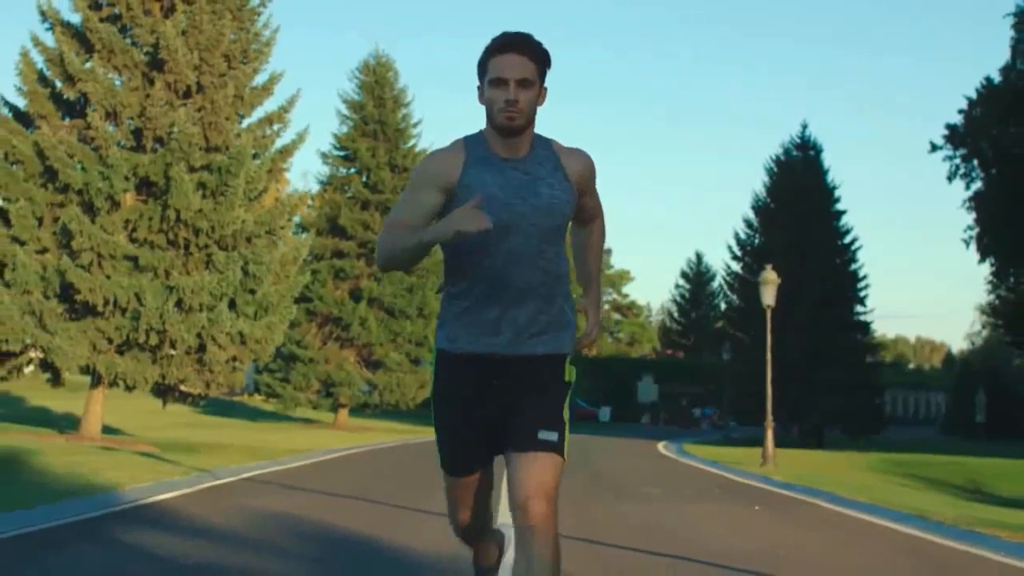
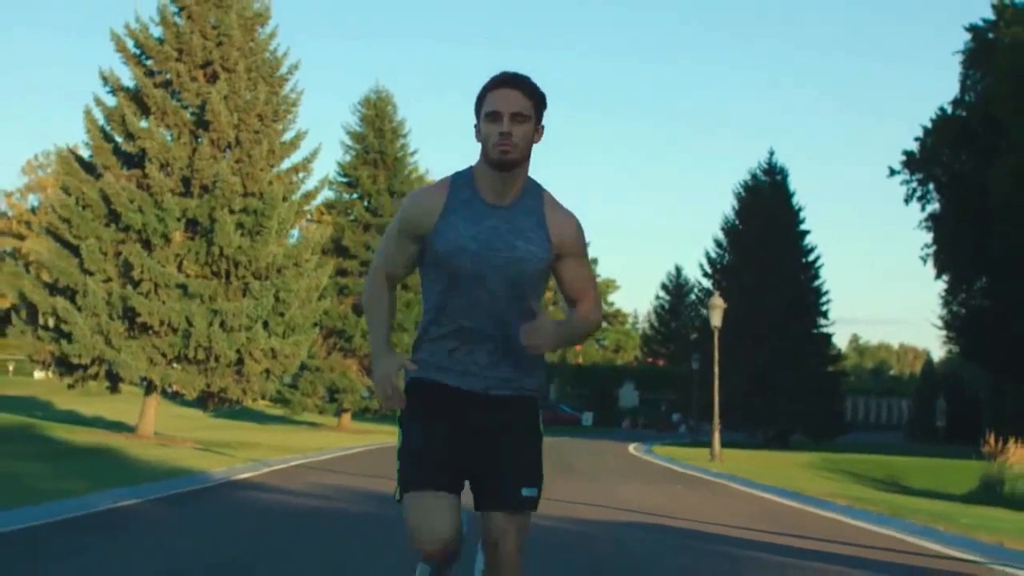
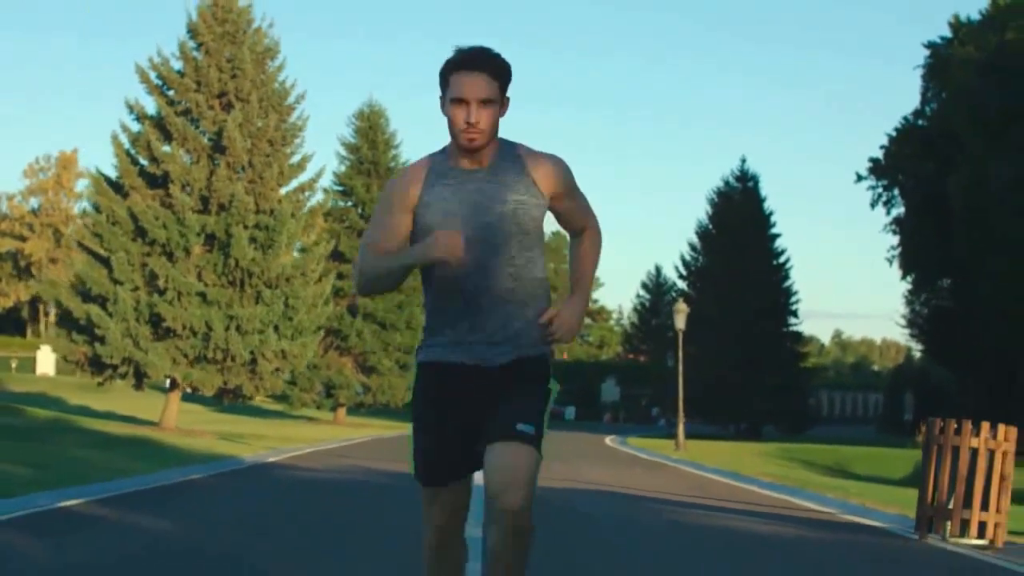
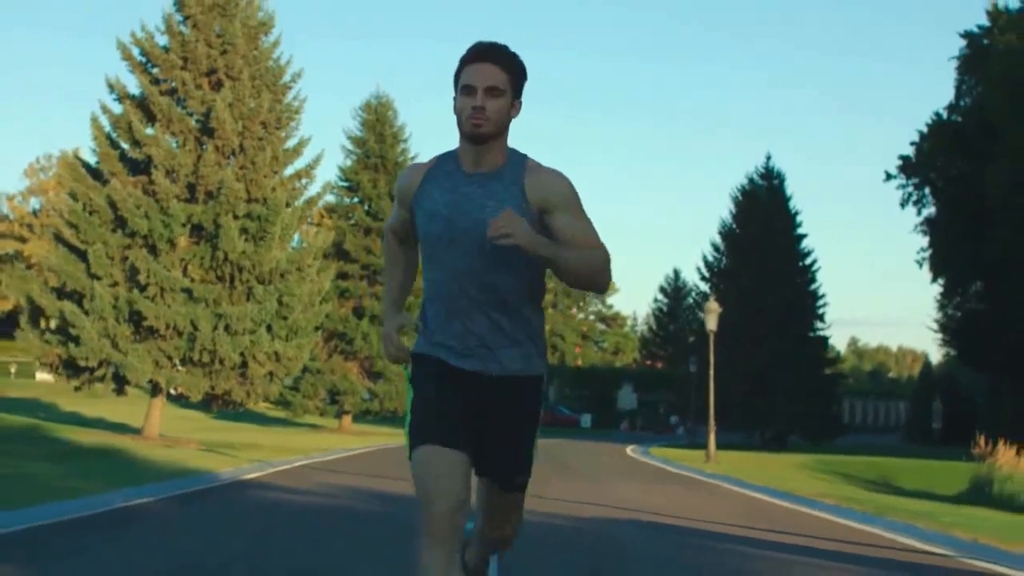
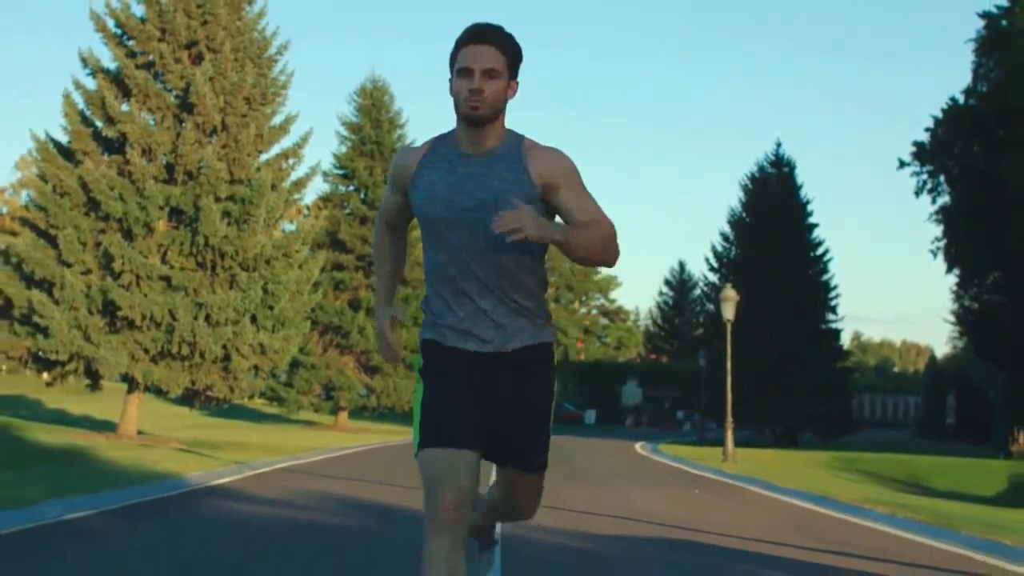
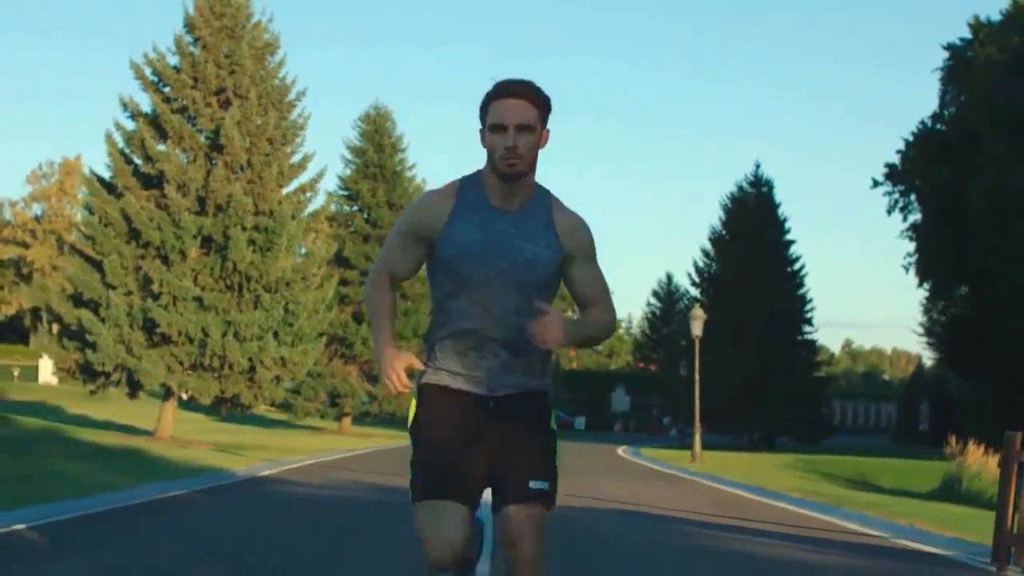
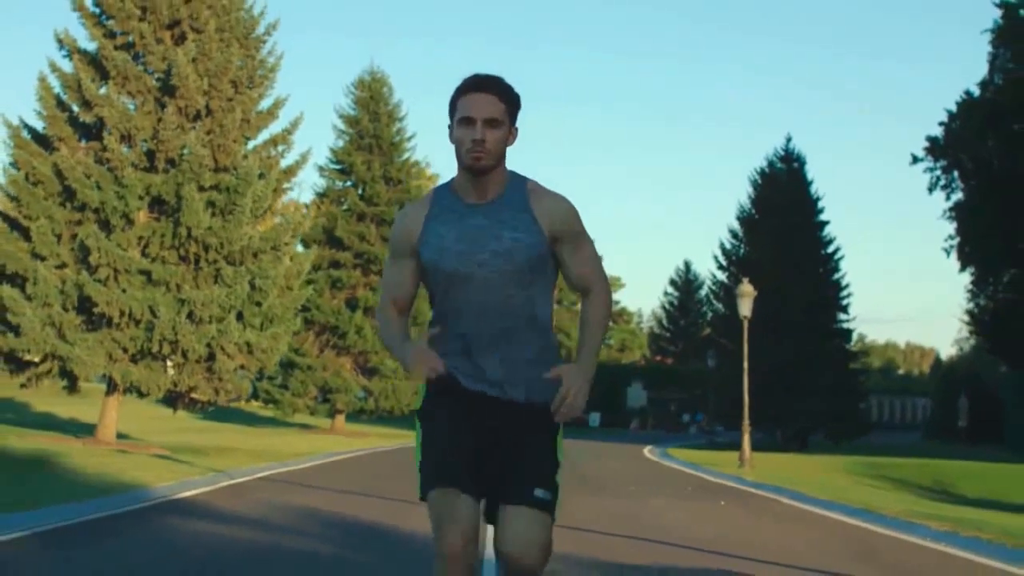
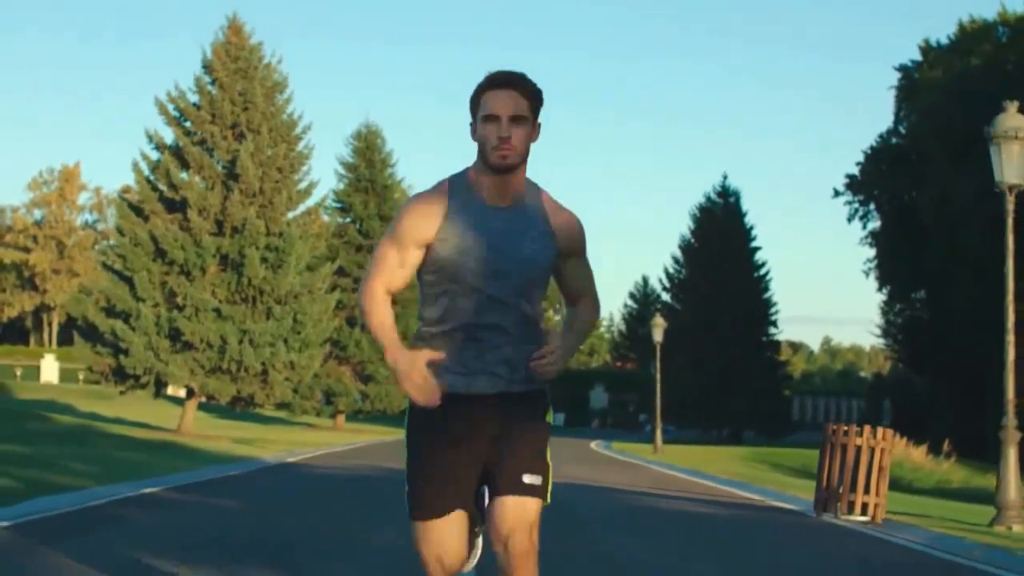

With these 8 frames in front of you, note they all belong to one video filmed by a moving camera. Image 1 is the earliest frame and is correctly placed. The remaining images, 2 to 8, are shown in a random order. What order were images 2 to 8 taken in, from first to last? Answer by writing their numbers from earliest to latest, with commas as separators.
7, 5, 2, 4, 6, 3, 8
